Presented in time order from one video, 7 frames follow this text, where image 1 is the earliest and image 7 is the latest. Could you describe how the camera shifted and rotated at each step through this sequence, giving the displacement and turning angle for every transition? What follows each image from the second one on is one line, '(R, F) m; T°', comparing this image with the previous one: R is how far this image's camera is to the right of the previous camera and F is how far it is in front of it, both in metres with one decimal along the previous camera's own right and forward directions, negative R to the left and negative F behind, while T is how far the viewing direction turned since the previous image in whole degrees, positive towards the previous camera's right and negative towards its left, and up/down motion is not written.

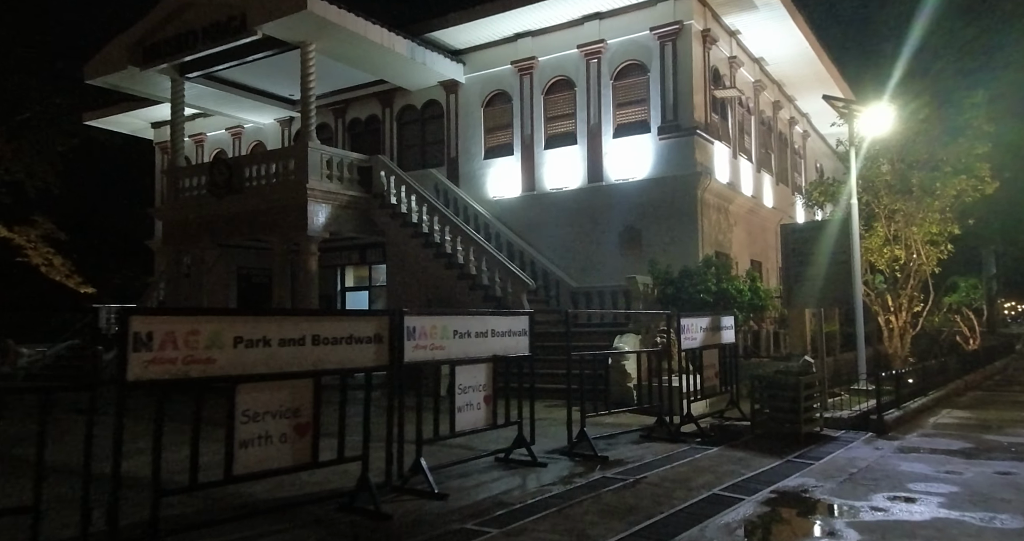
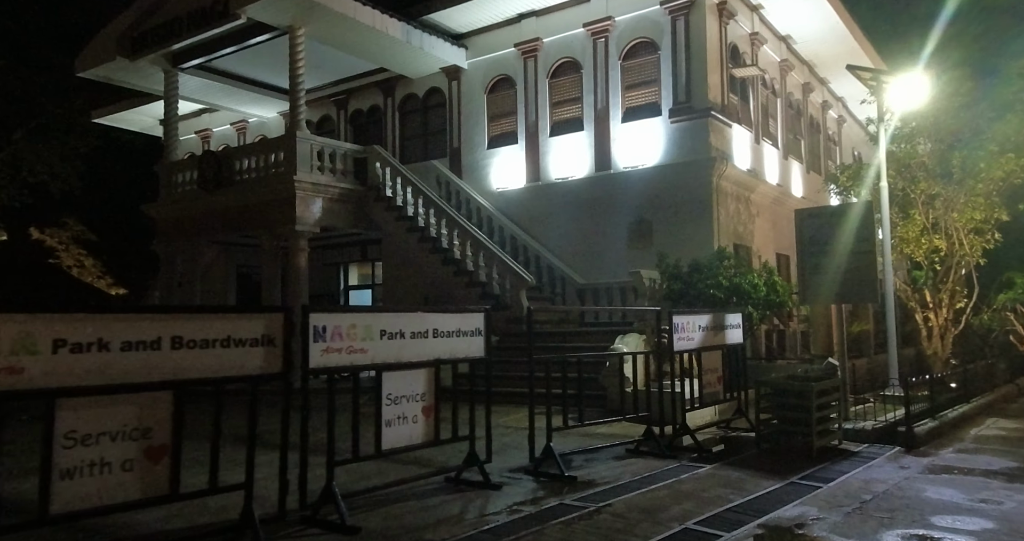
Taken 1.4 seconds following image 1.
(+0.9, +1.2) m; -3°
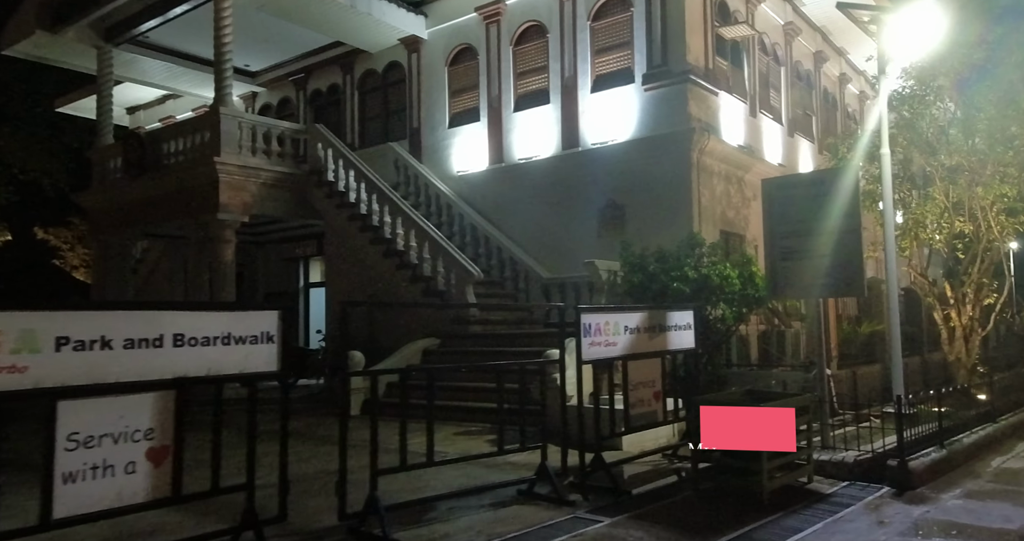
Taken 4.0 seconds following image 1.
(+1.7, +2.2) m; -3°
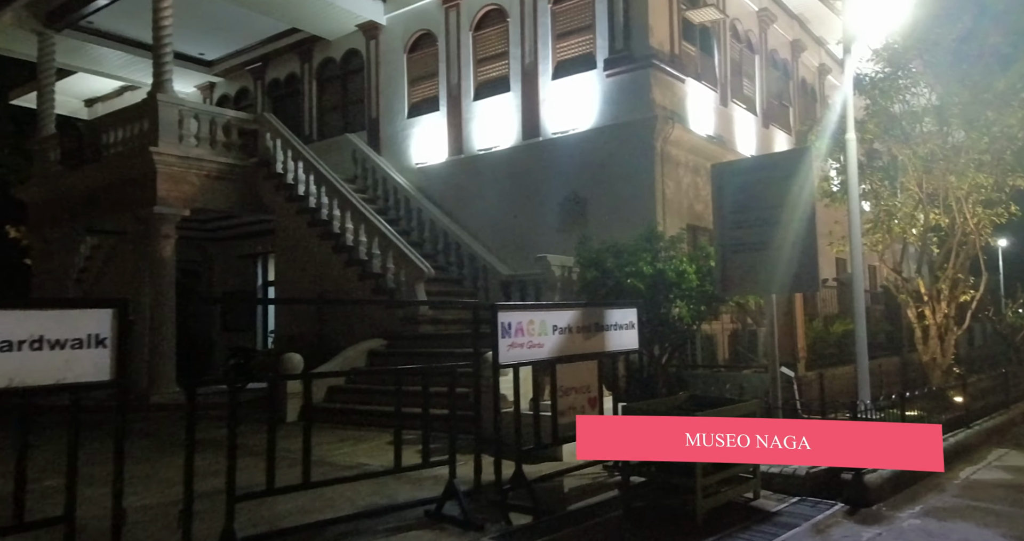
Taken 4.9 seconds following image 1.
(+0.7, +0.8) m; 0°
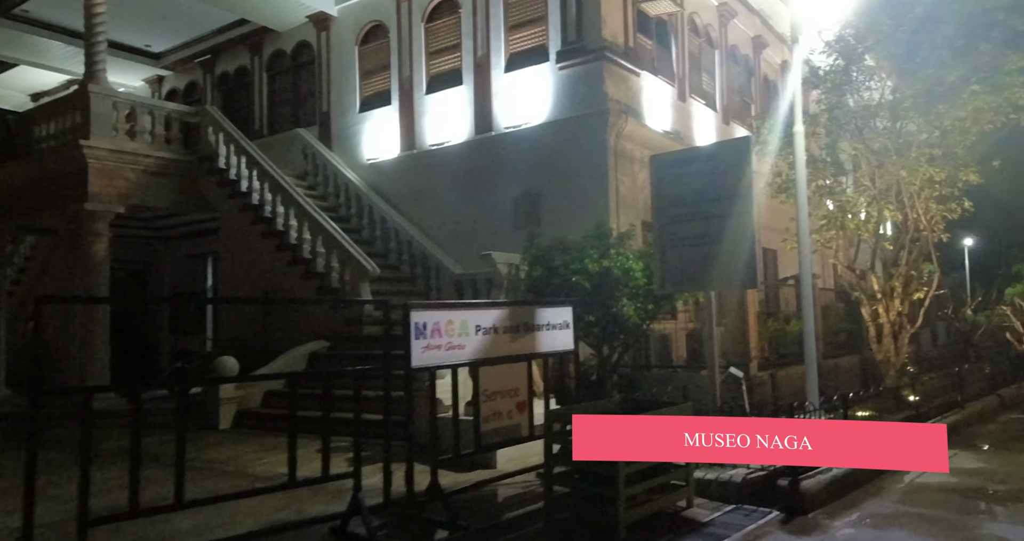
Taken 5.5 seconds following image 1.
(+0.5, +0.4) m; +2°
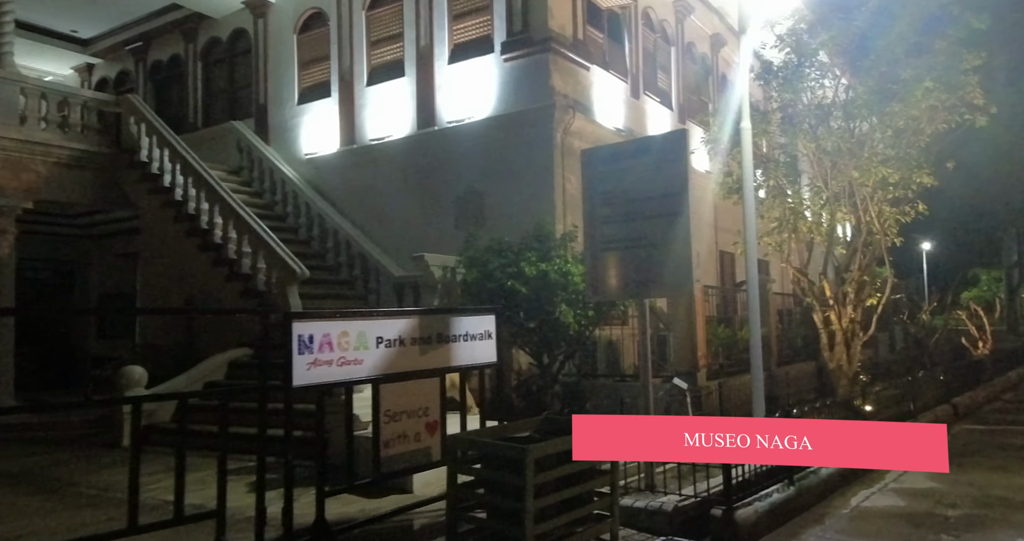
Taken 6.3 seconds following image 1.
(+0.5, +0.7) m; +2°
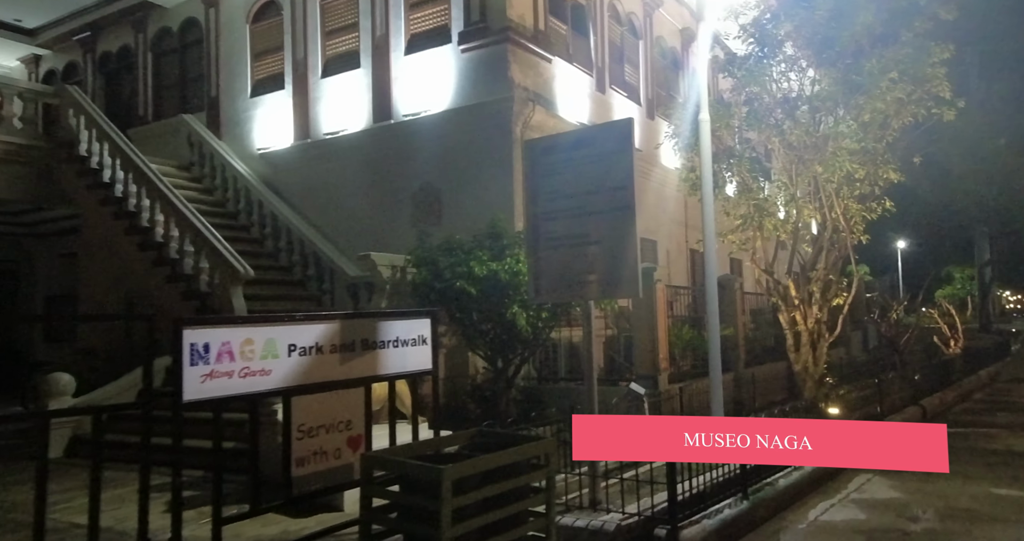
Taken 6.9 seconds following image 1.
(+0.4, +0.5) m; +1°
